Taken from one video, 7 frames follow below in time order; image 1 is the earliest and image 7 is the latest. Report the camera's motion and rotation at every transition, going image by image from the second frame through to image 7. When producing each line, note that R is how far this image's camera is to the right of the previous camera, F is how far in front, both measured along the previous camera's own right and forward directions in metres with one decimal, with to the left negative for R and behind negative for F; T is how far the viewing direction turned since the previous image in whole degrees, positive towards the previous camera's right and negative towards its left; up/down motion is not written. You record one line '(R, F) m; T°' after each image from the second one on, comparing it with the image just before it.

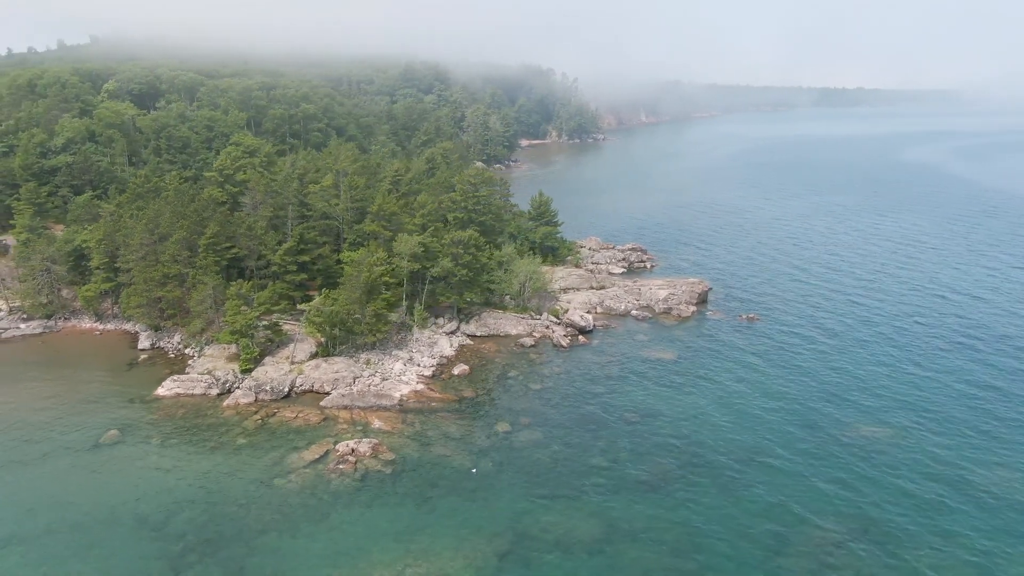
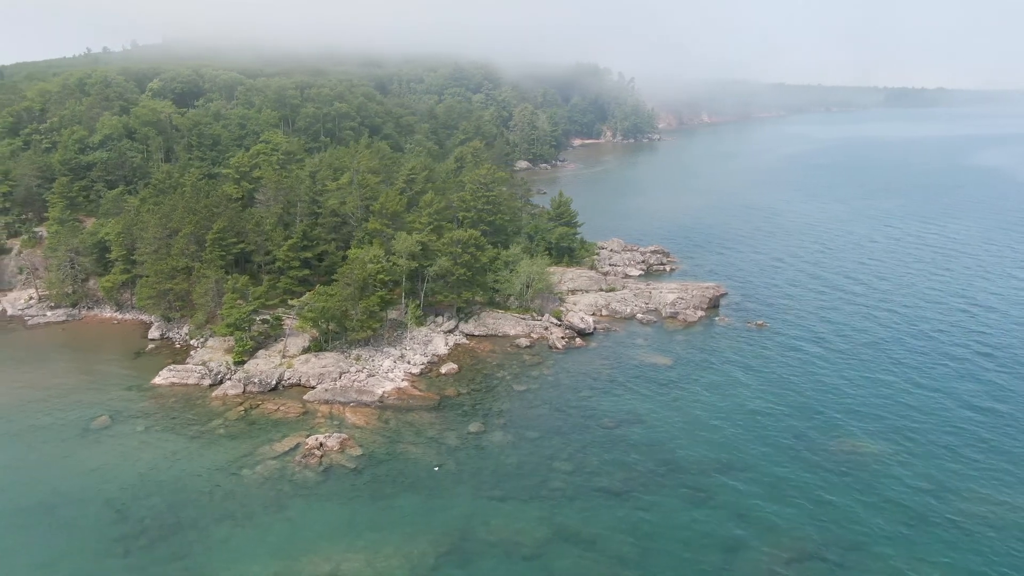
(+5.6, +0.2) m; -5°
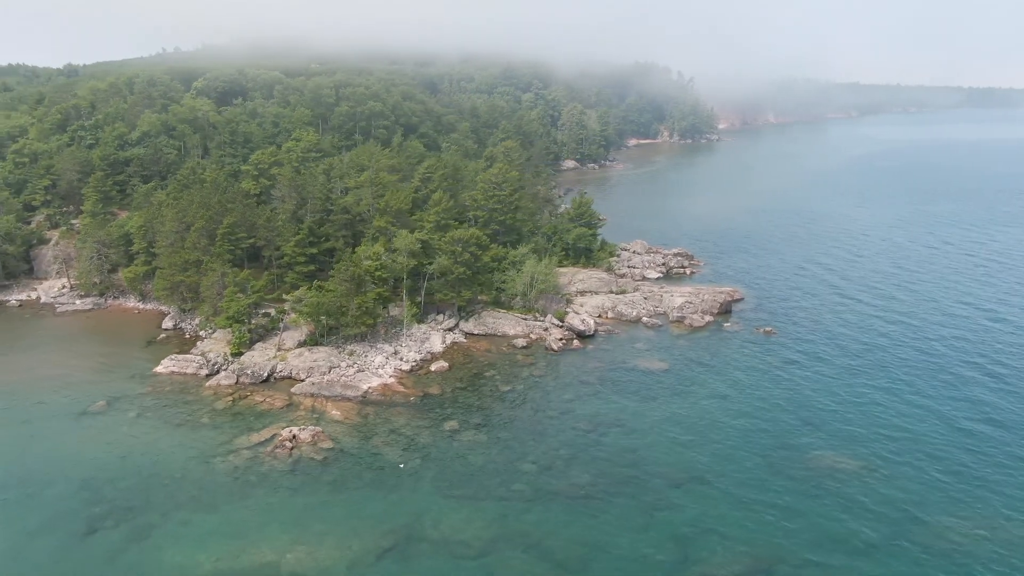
(+5.6, +0.2) m; -5°
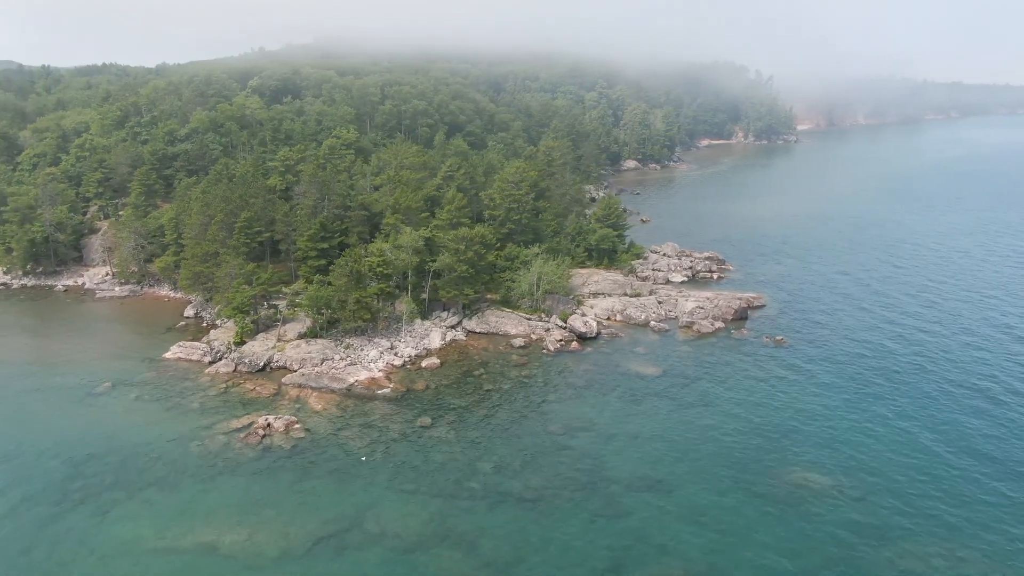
(+6.9, +0.3) m; -6°
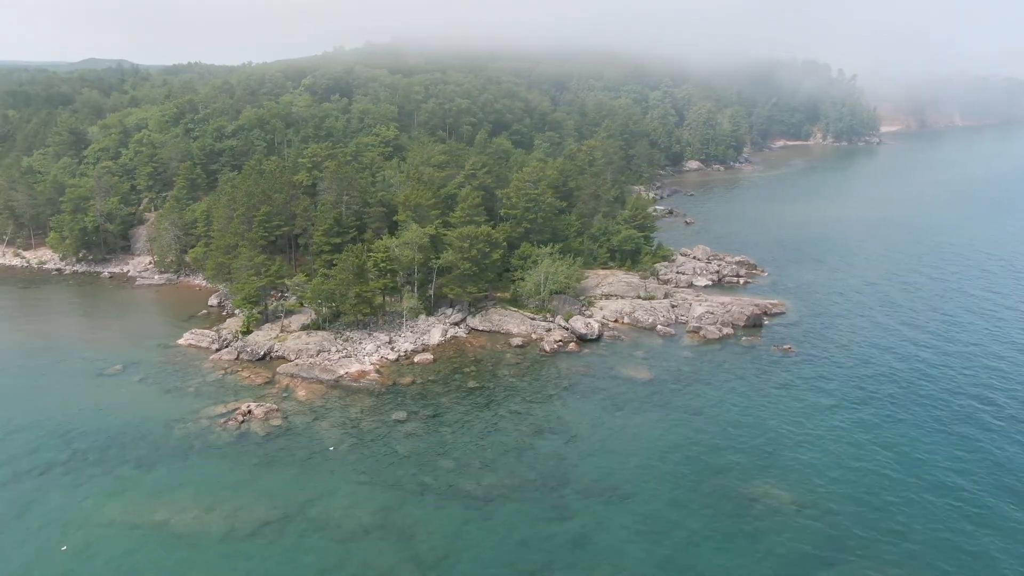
(+6.9, +0.2) m; -6°
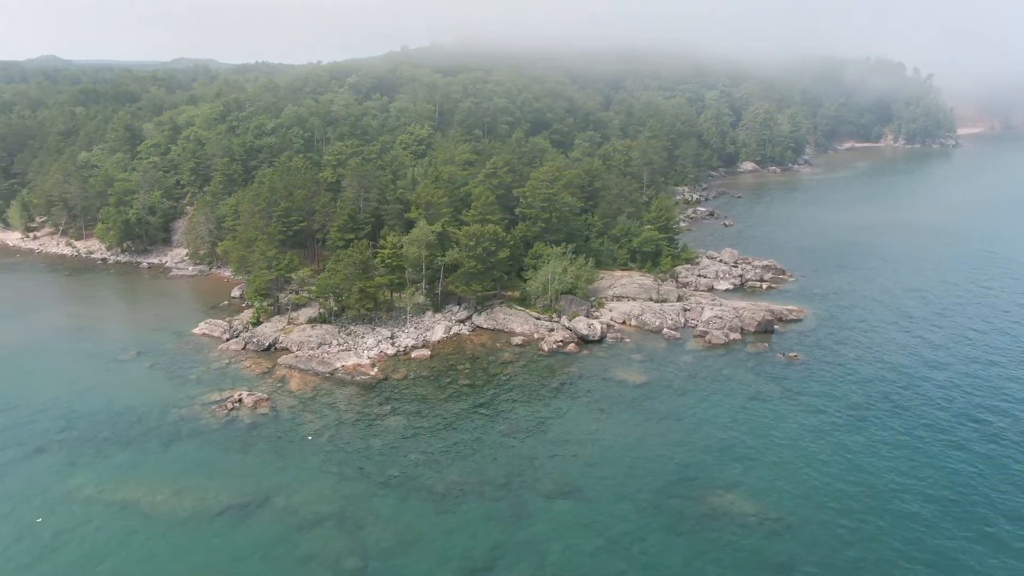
(+5.7, +0.1) m; -5°
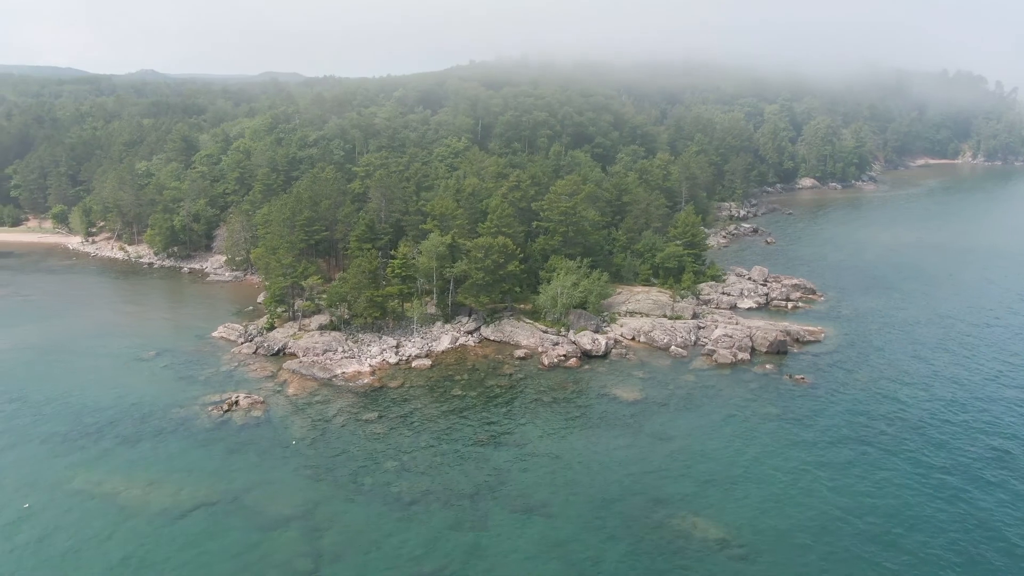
(+5.6, +0.1) m; -5°
